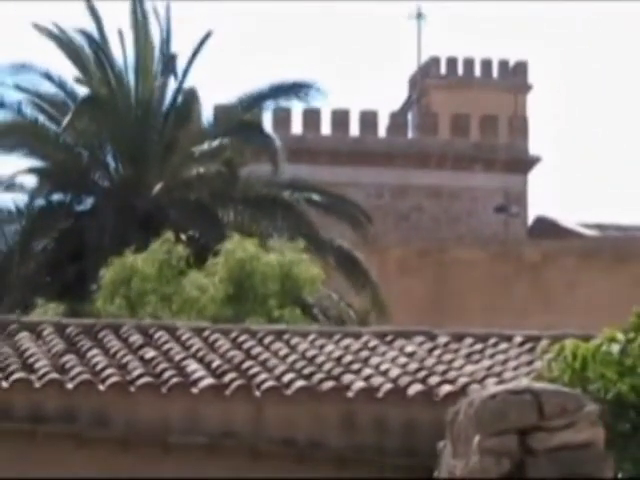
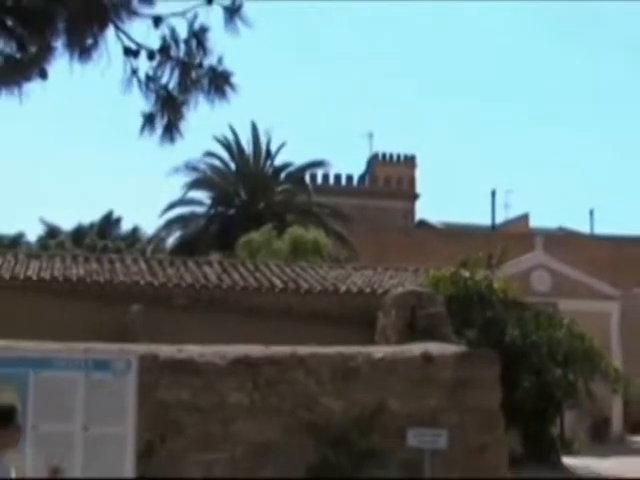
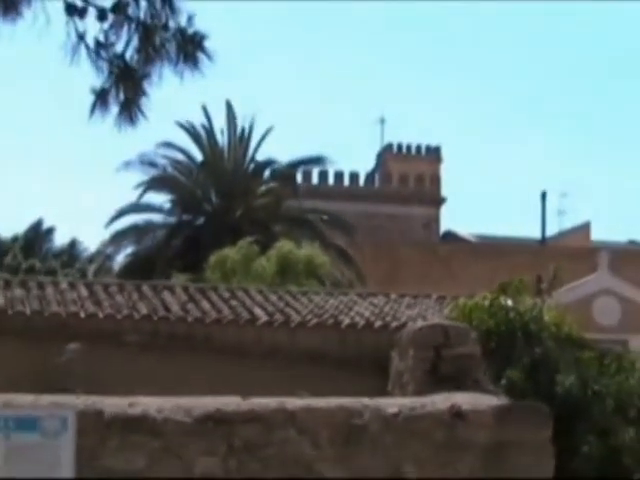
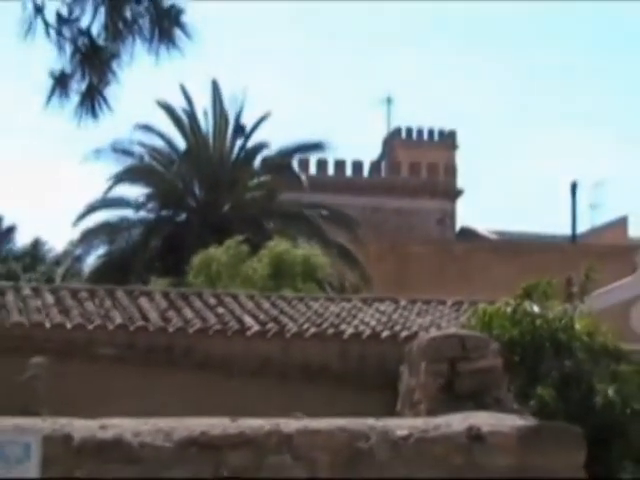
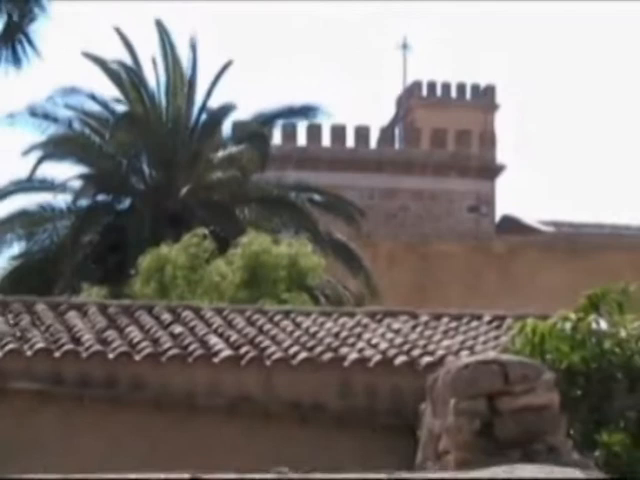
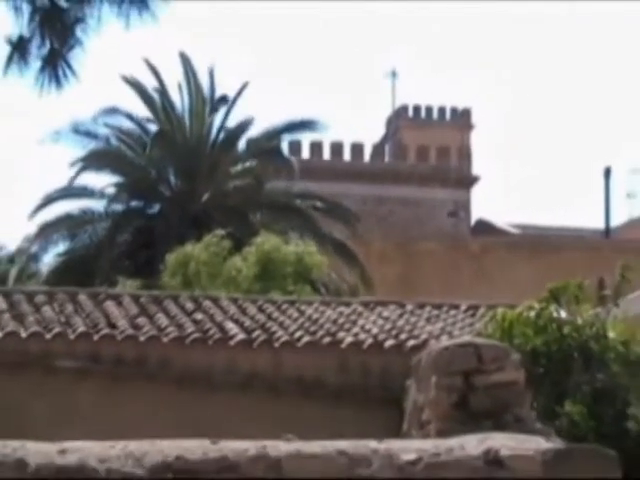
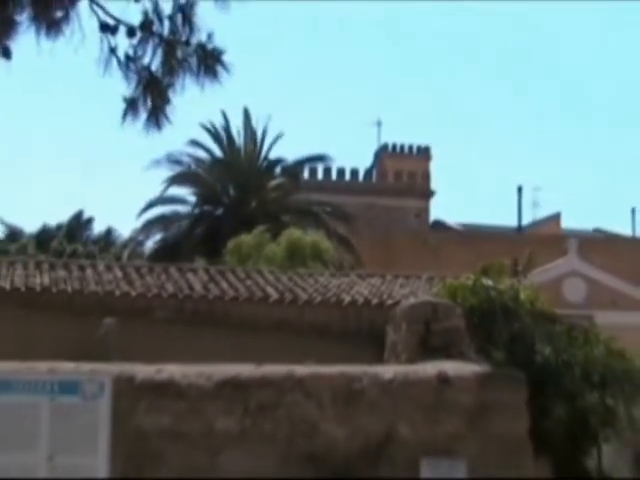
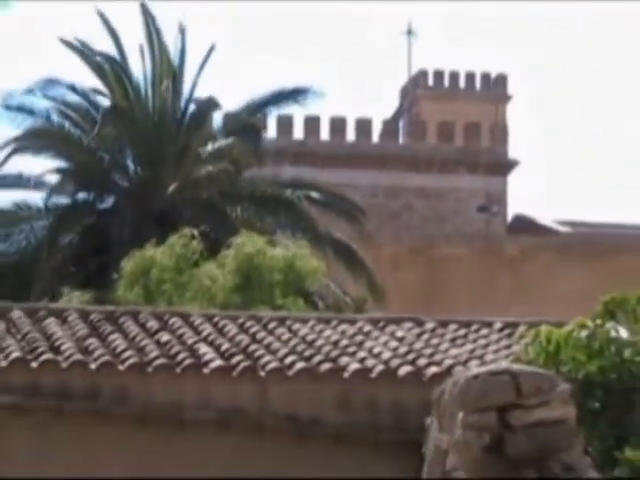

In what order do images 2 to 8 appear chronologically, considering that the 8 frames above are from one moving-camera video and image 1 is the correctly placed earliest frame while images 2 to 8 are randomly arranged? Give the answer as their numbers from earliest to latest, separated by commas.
8, 5, 6, 4, 3, 7, 2
